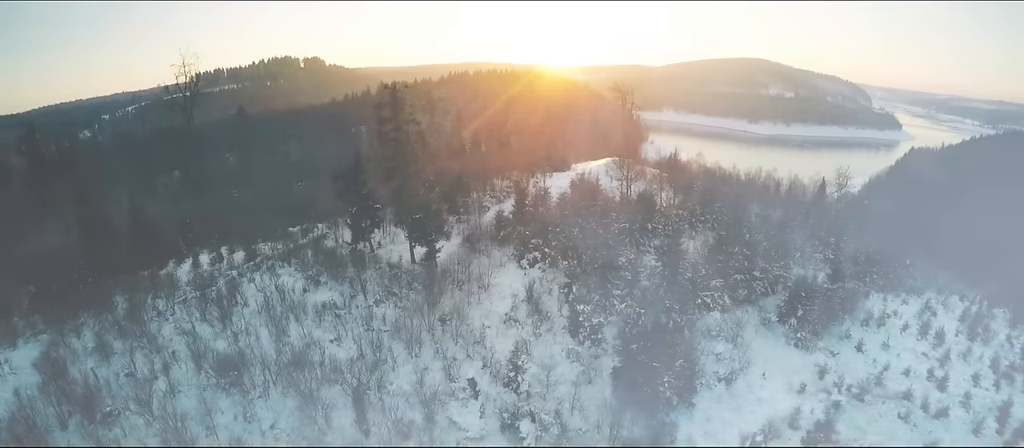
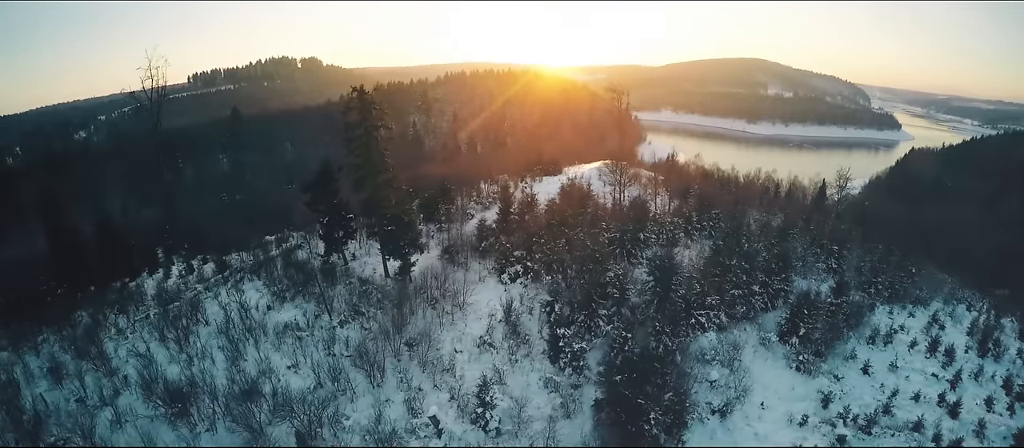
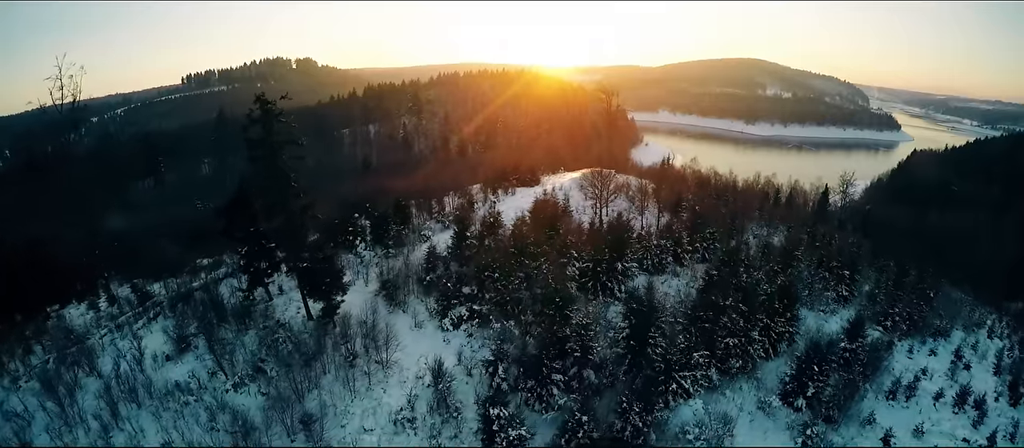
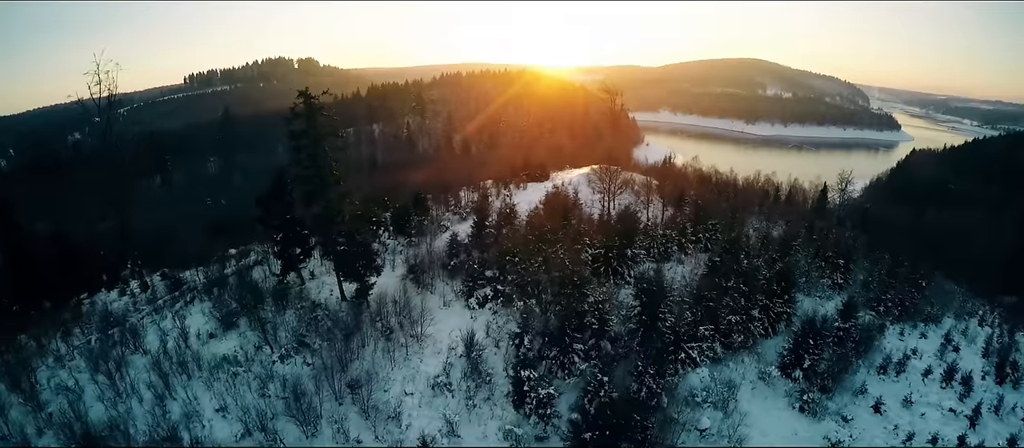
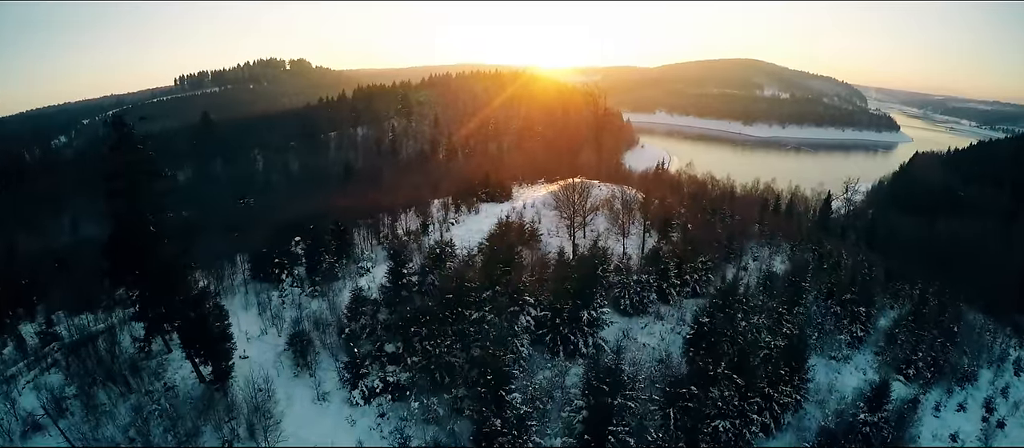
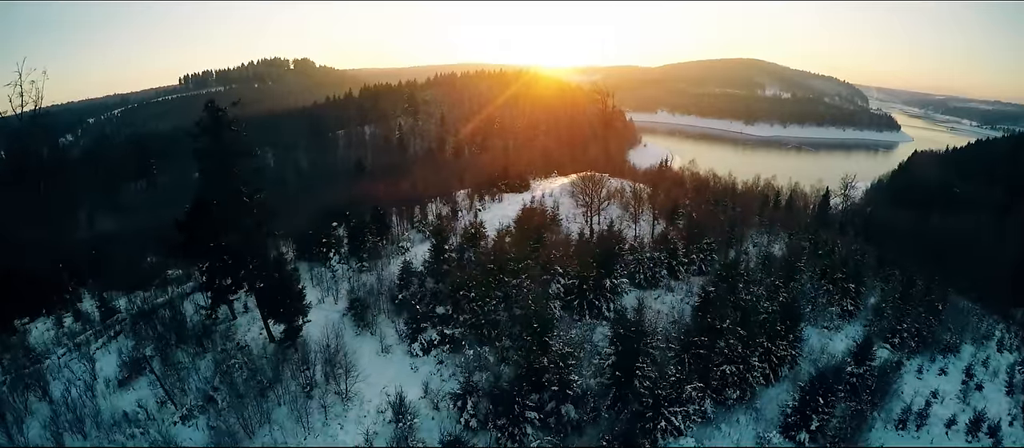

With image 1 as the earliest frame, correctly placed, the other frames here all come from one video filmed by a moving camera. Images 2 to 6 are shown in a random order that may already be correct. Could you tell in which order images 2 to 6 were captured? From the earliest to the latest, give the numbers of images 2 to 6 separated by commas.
2, 4, 3, 6, 5
